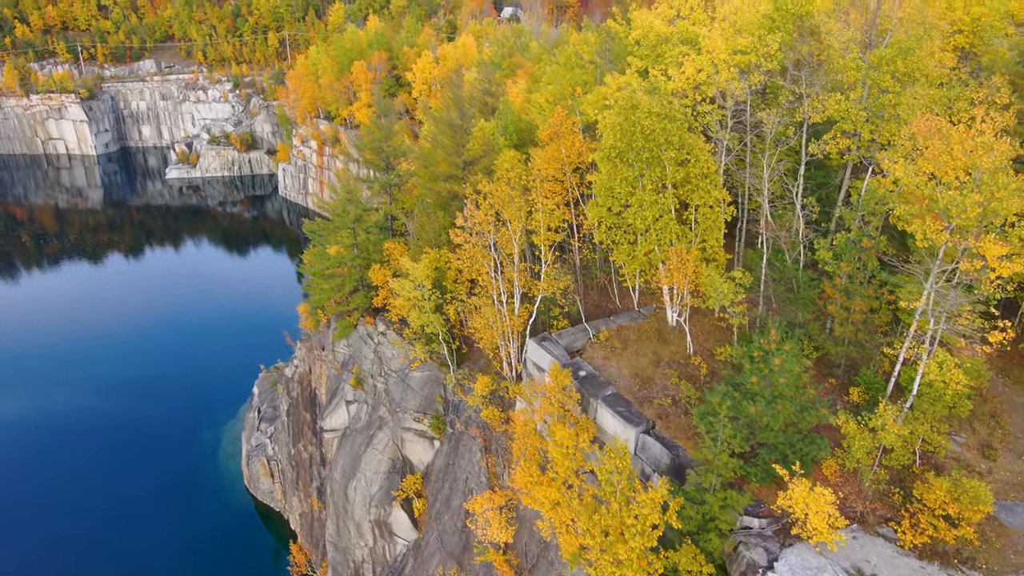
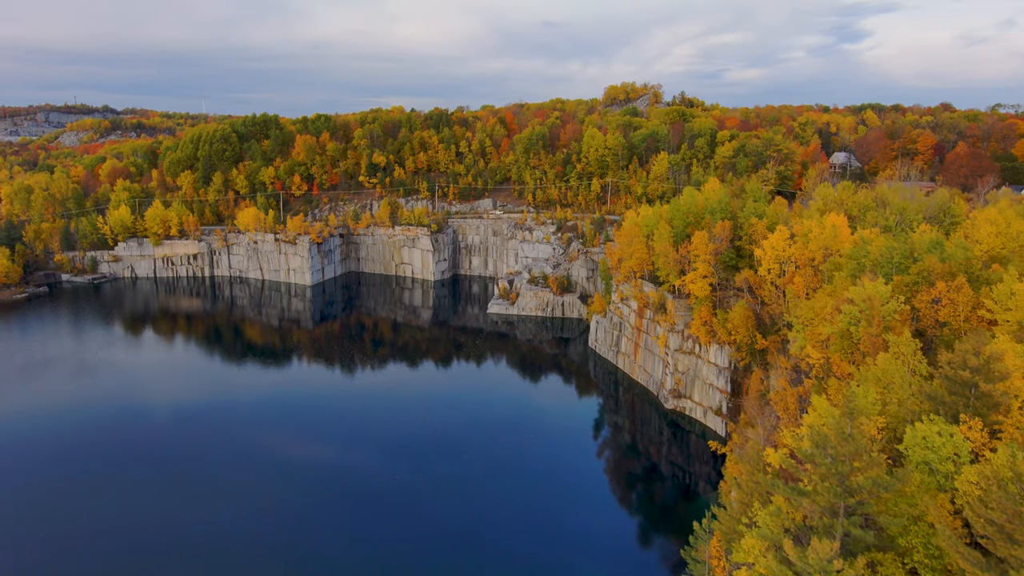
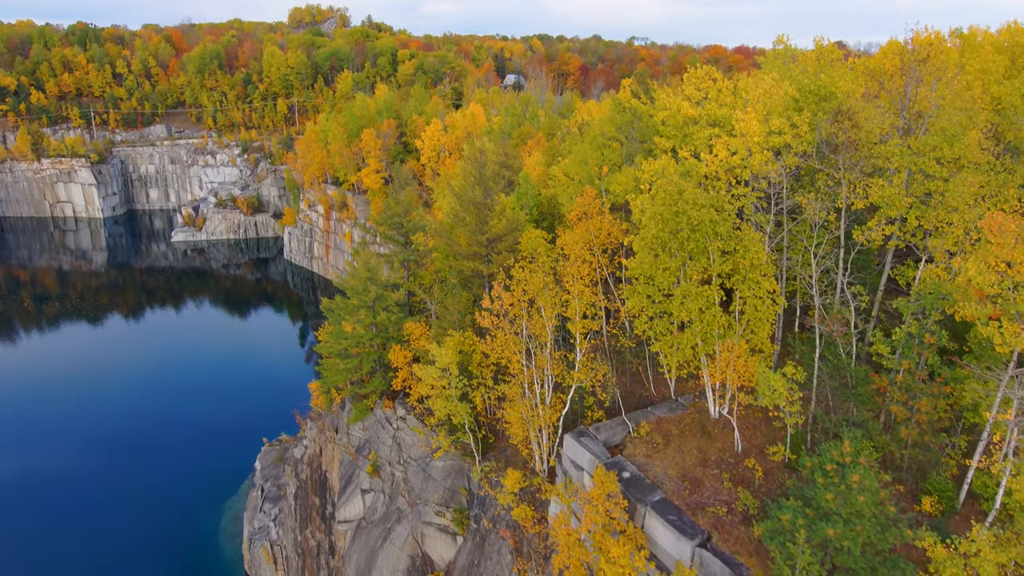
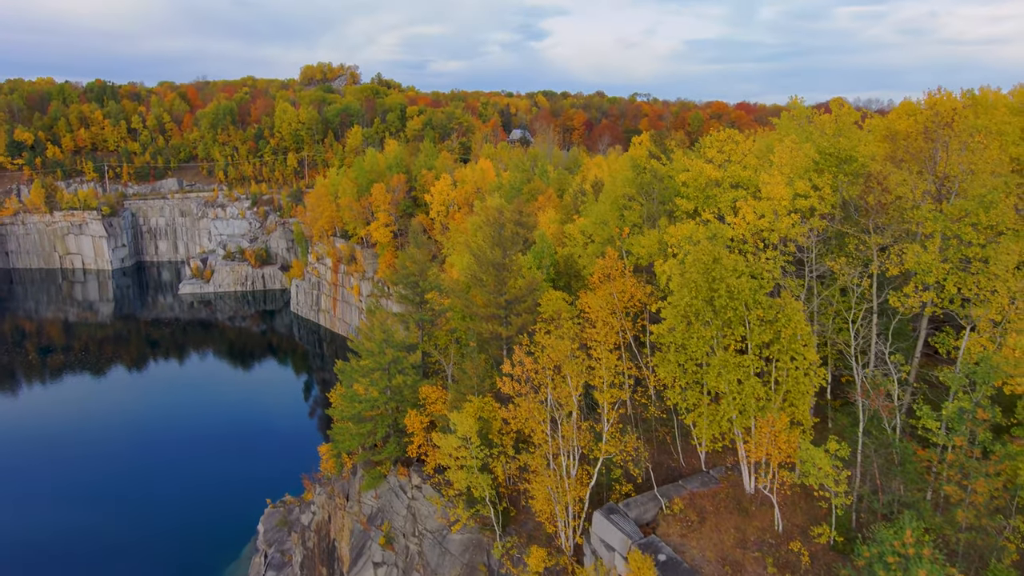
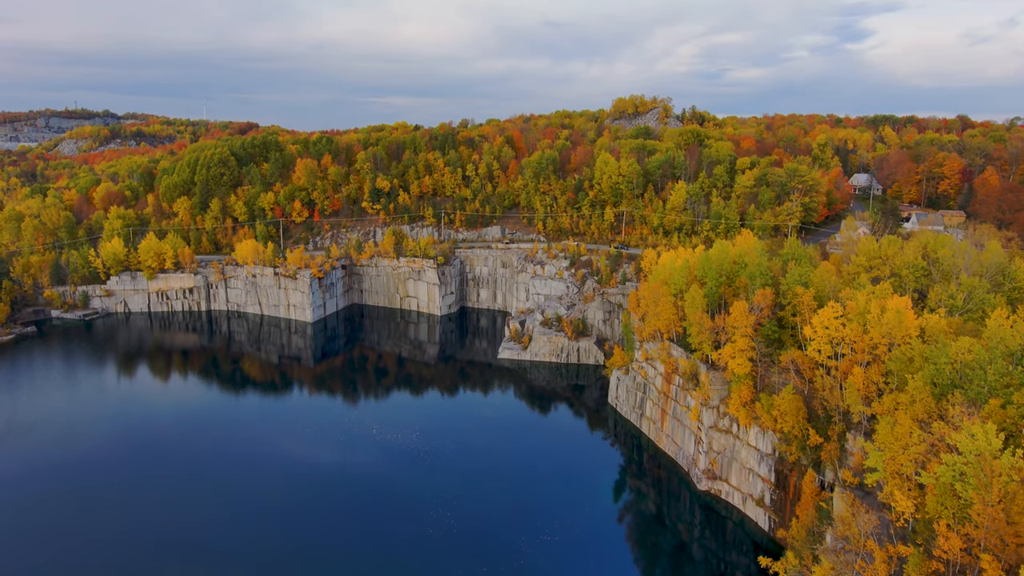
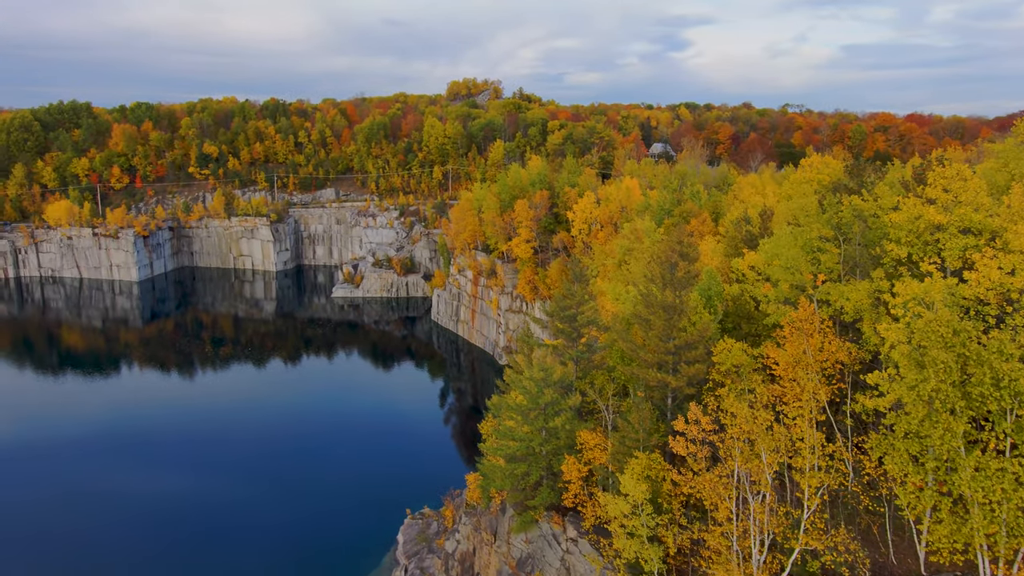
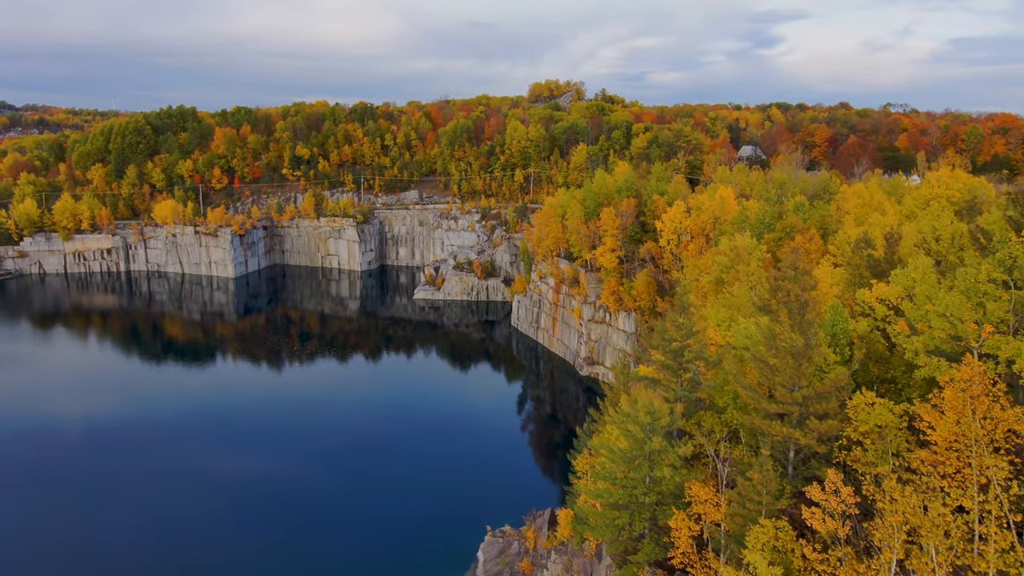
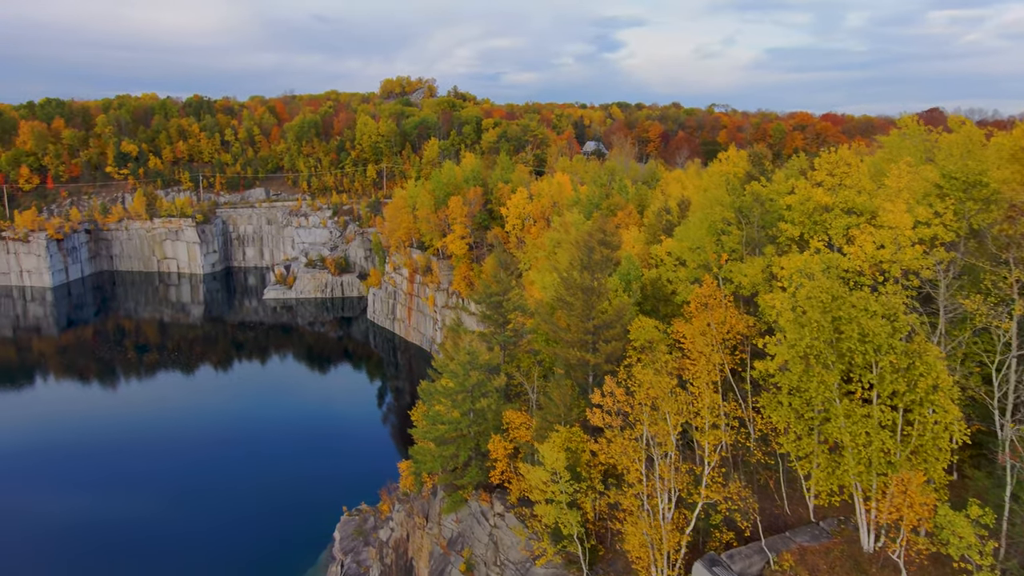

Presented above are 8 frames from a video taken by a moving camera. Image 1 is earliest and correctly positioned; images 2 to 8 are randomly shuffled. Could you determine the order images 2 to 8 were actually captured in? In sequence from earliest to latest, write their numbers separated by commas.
3, 4, 8, 6, 7, 2, 5
